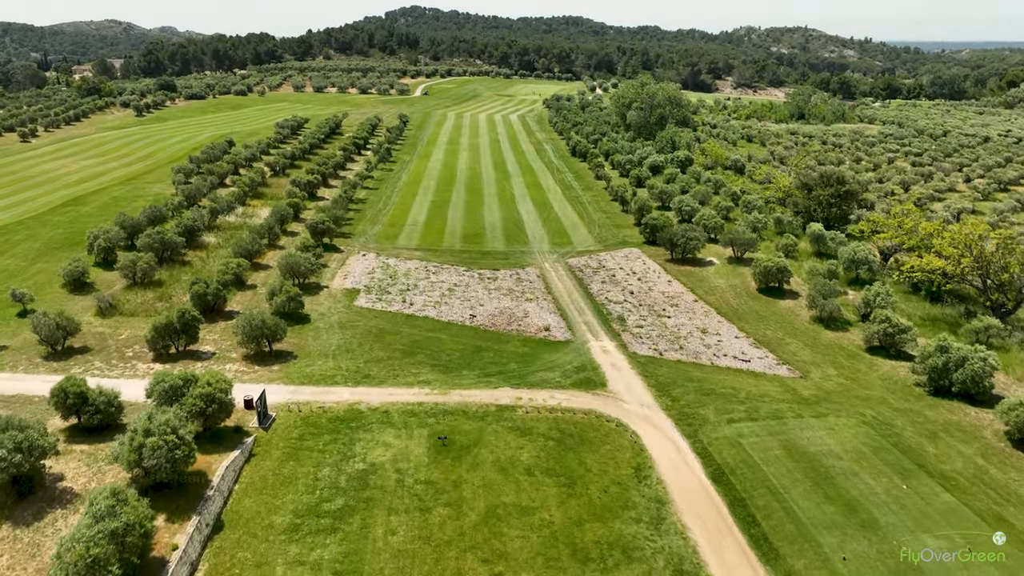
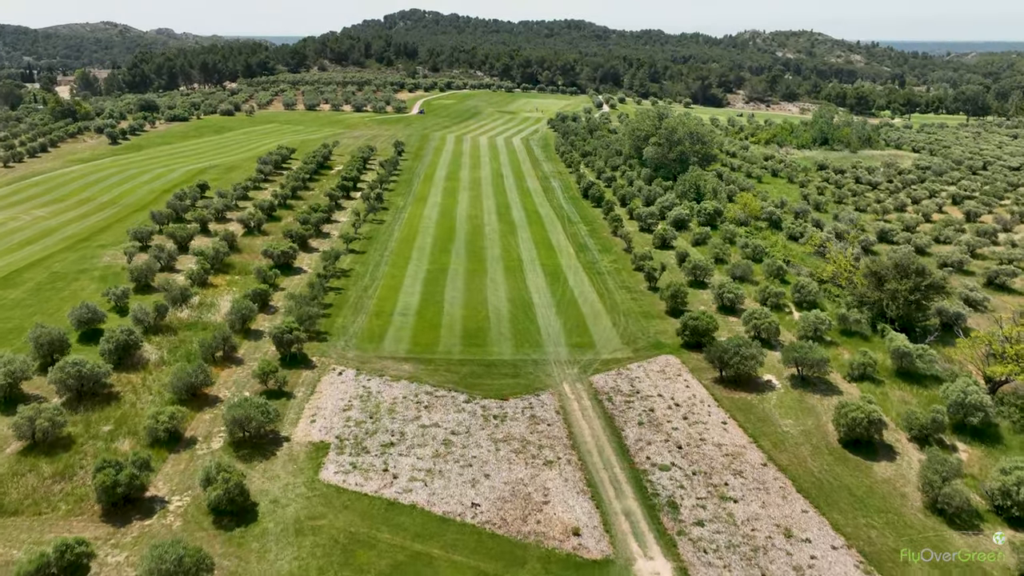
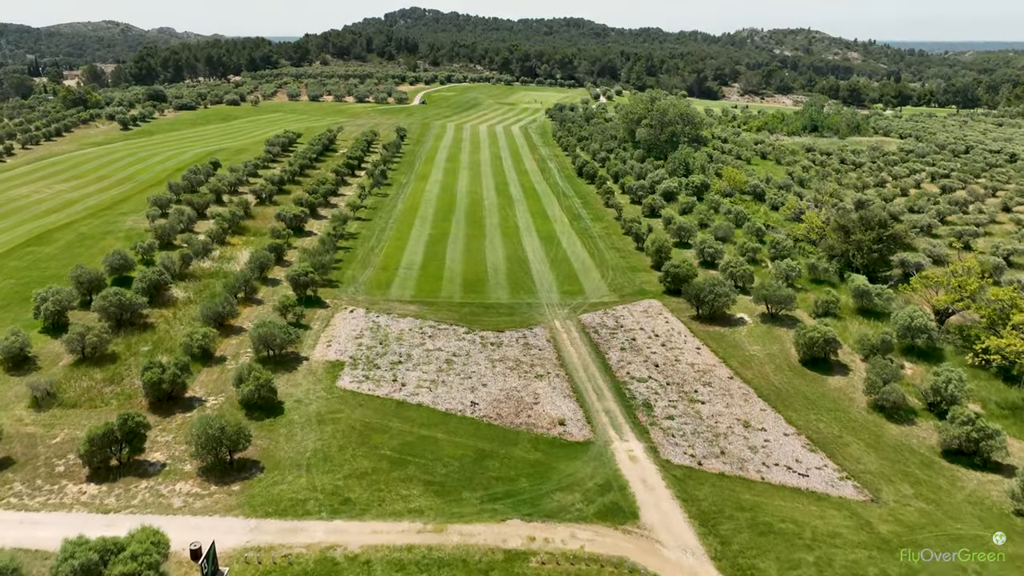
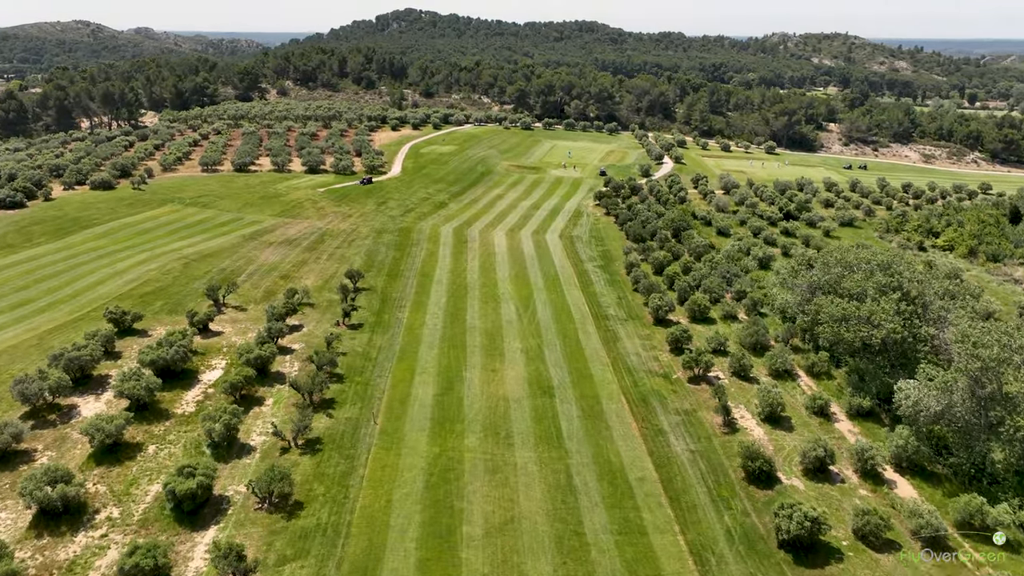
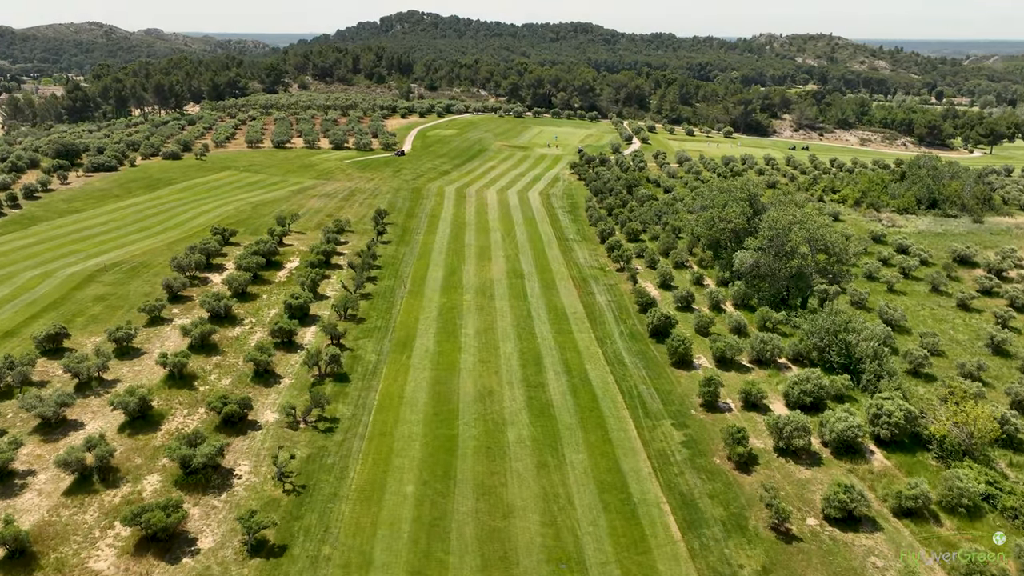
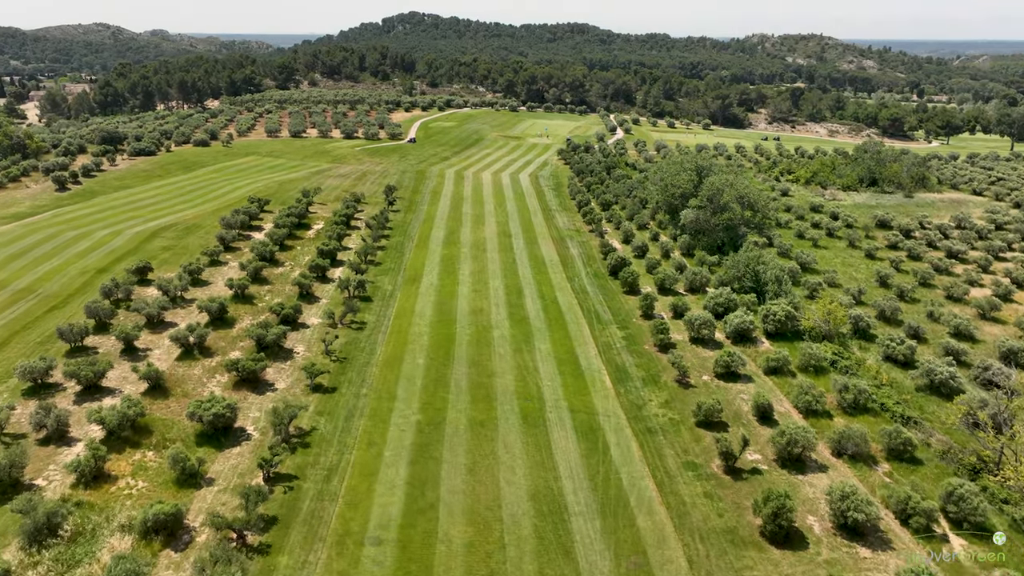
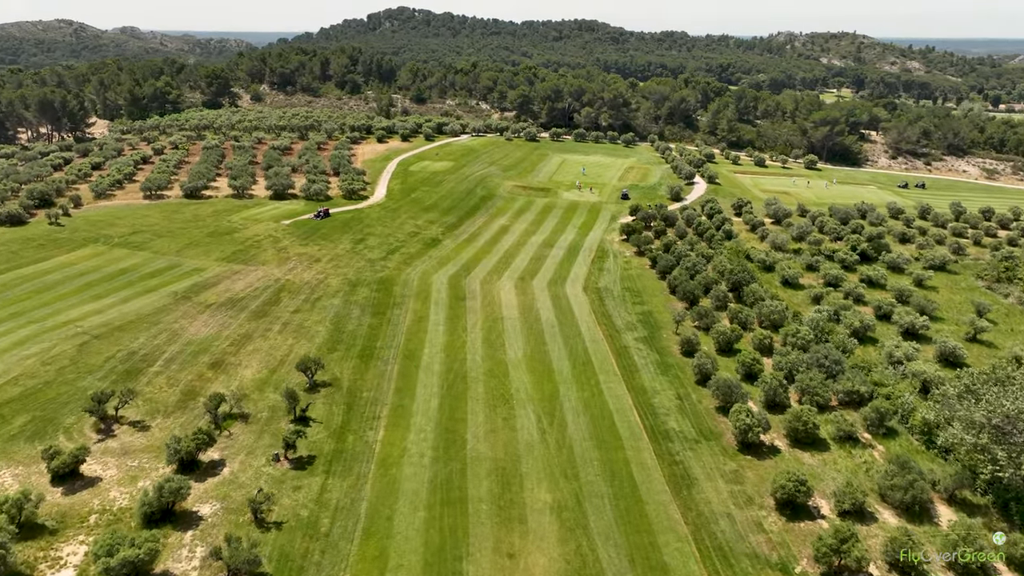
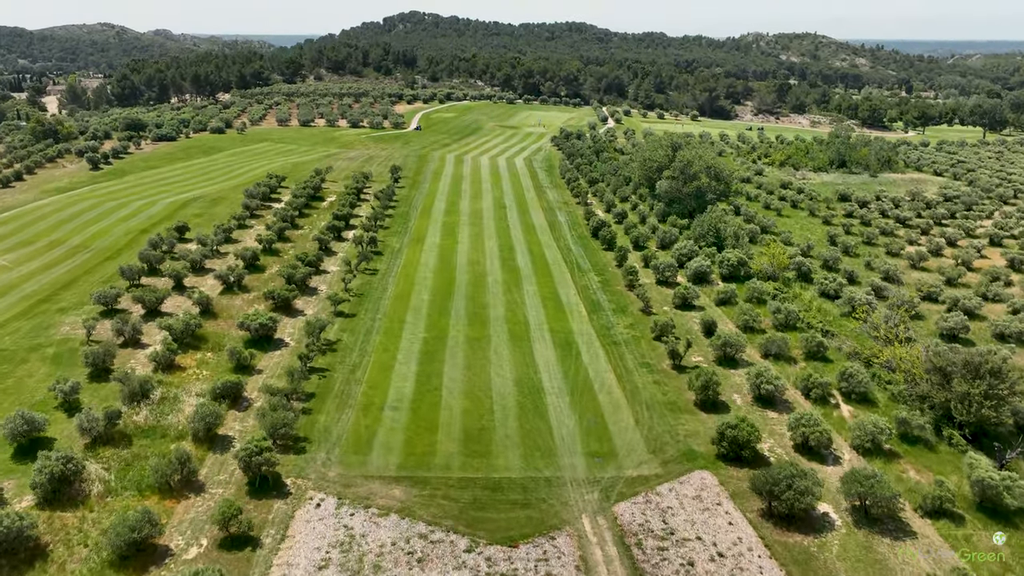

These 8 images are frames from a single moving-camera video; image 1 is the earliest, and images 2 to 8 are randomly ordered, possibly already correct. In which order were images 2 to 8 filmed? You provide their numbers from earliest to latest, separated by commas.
3, 2, 8, 6, 5, 4, 7
